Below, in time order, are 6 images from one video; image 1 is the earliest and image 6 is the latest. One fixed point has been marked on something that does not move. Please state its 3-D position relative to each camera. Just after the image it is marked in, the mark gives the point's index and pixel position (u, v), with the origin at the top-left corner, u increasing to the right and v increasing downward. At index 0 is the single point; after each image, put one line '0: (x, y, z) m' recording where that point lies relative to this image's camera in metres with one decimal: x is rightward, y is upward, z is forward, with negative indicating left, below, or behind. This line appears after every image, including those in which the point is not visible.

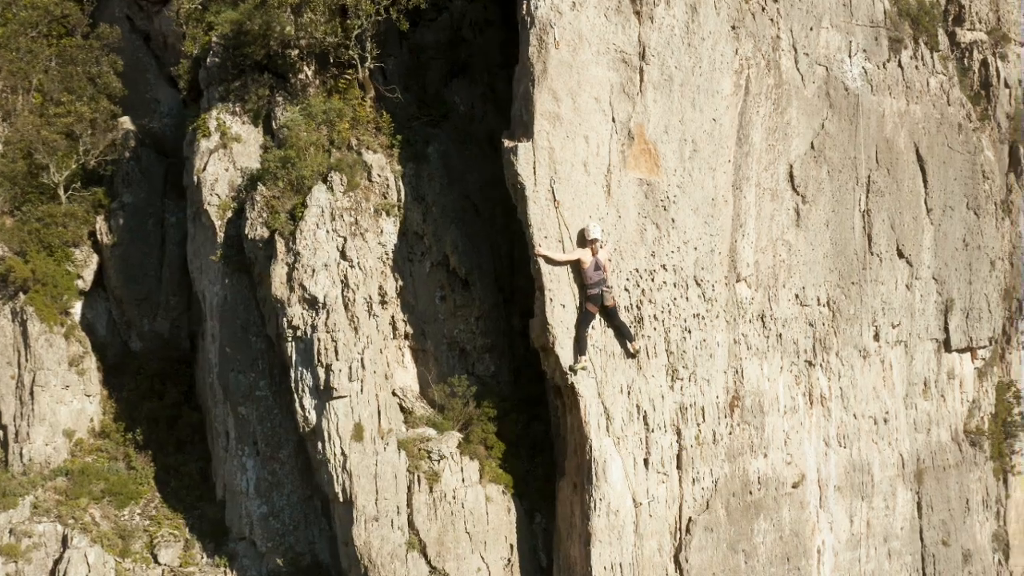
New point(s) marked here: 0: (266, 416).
0: (-2.3, -1.3, +13.4) m
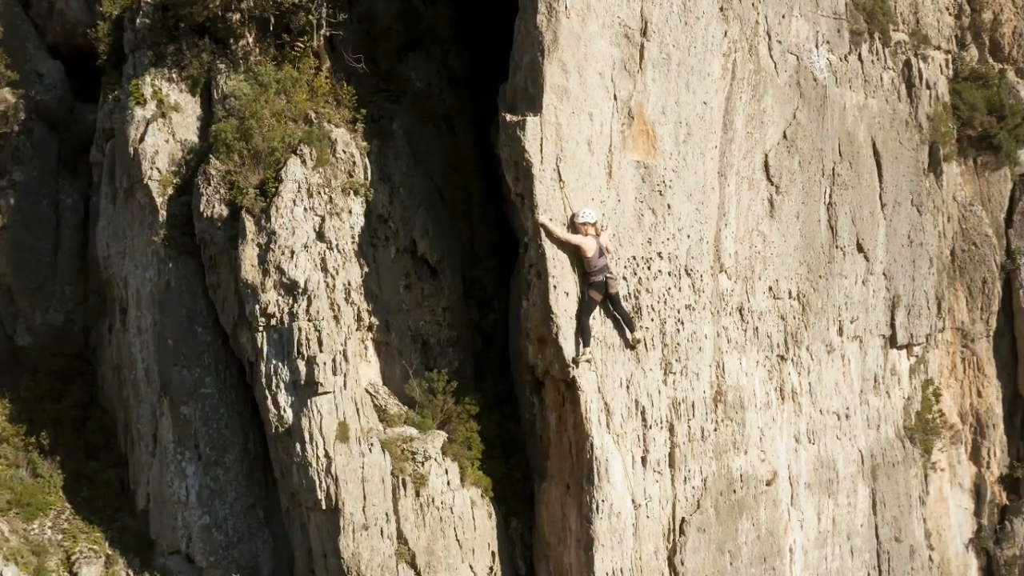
0: (-2.6, -1.1, +12.1) m
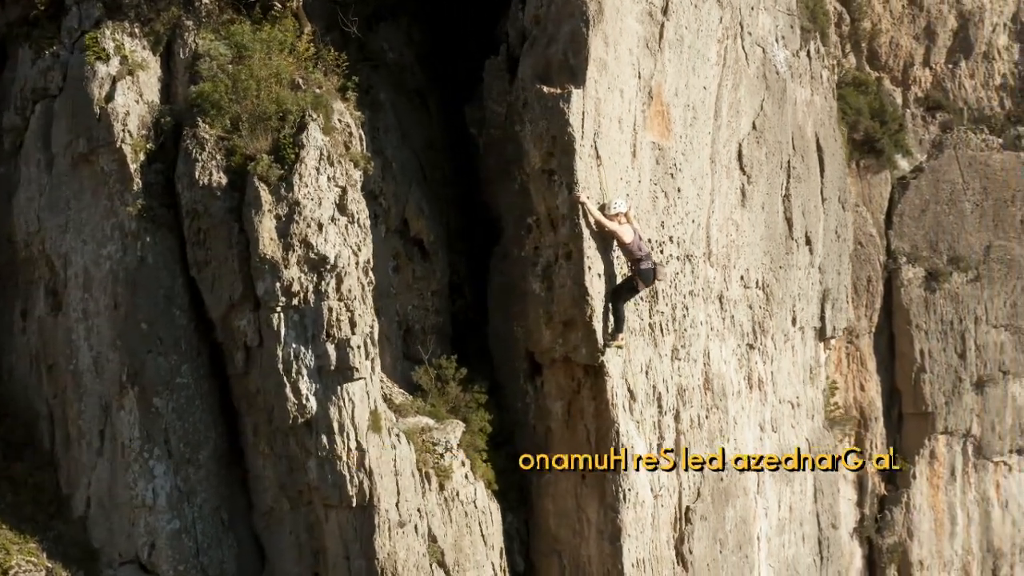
0: (-2.6, -1.0, +11.0) m
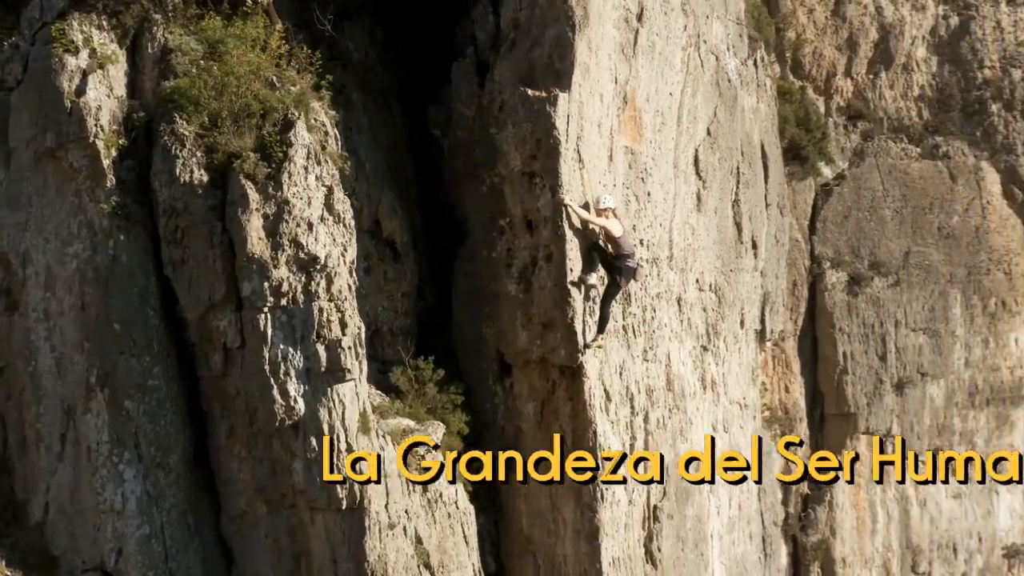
0: (-2.8, -1.0, +10.7) m
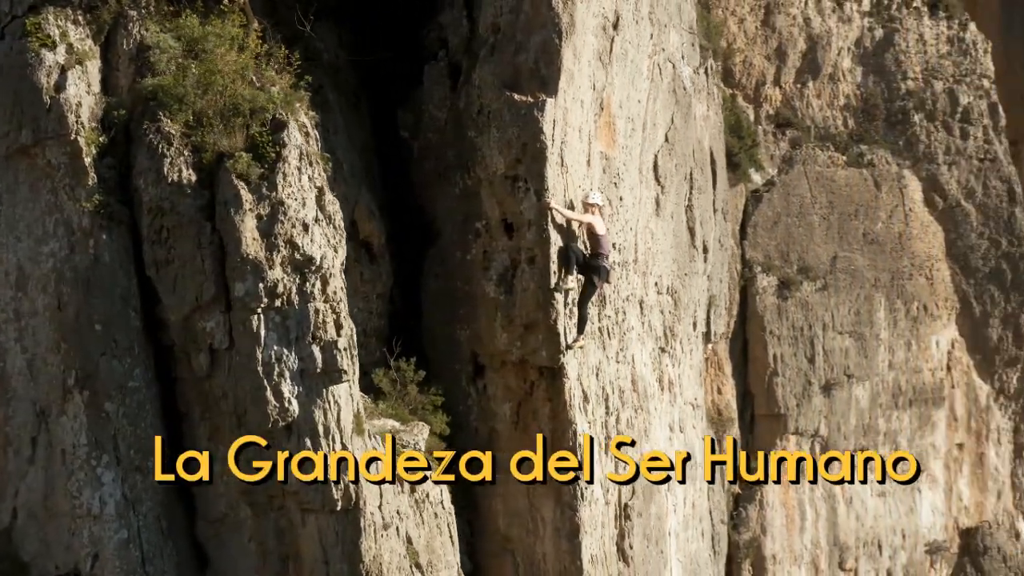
0: (-2.9, -1.0, +10.6) m
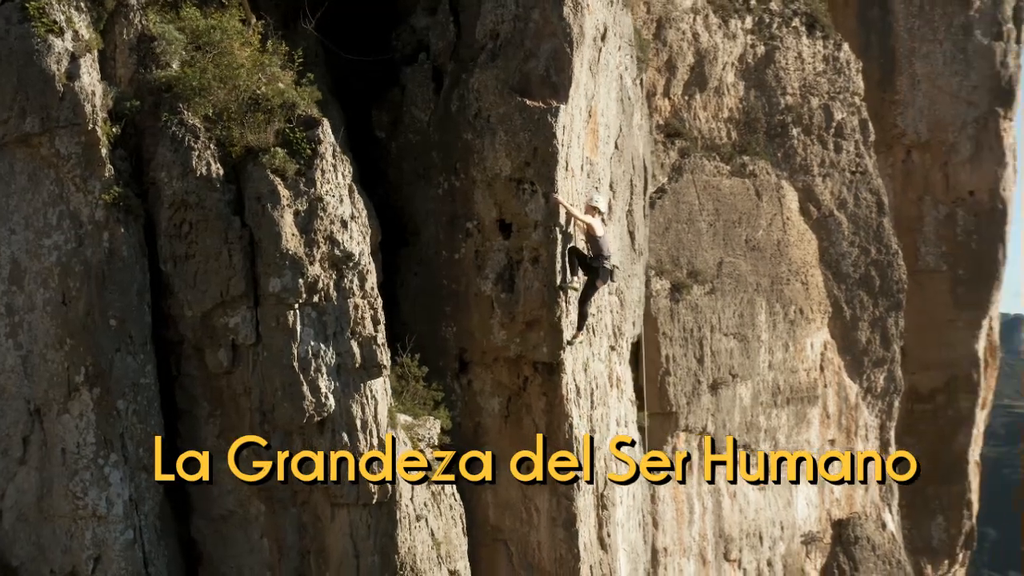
0: (-2.8, -0.9, +10.4) m
